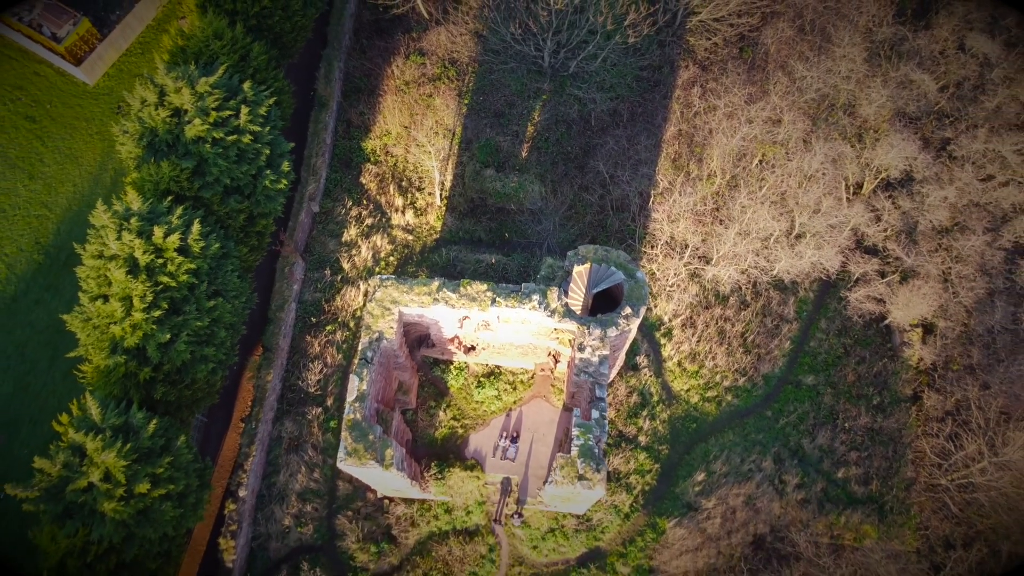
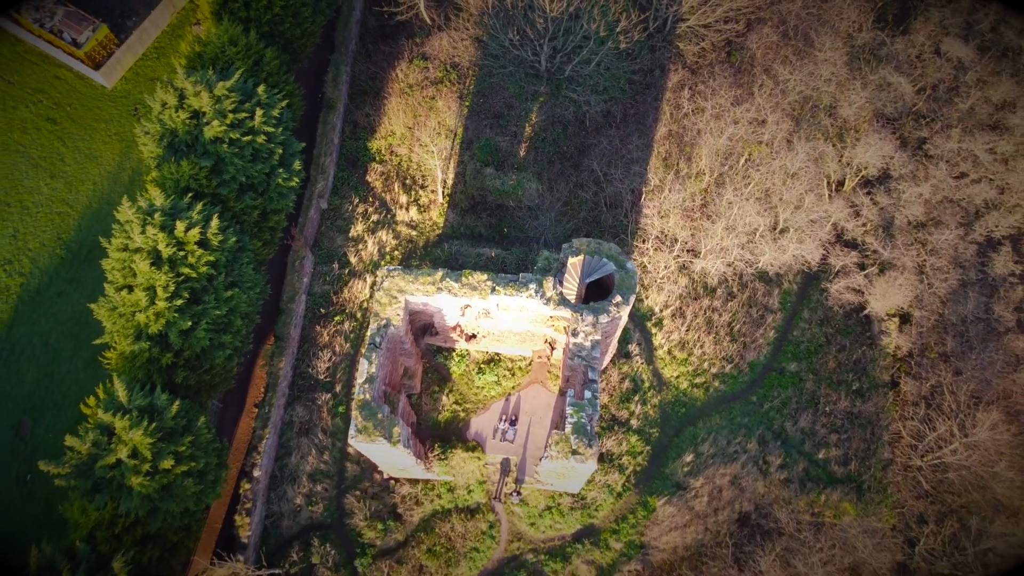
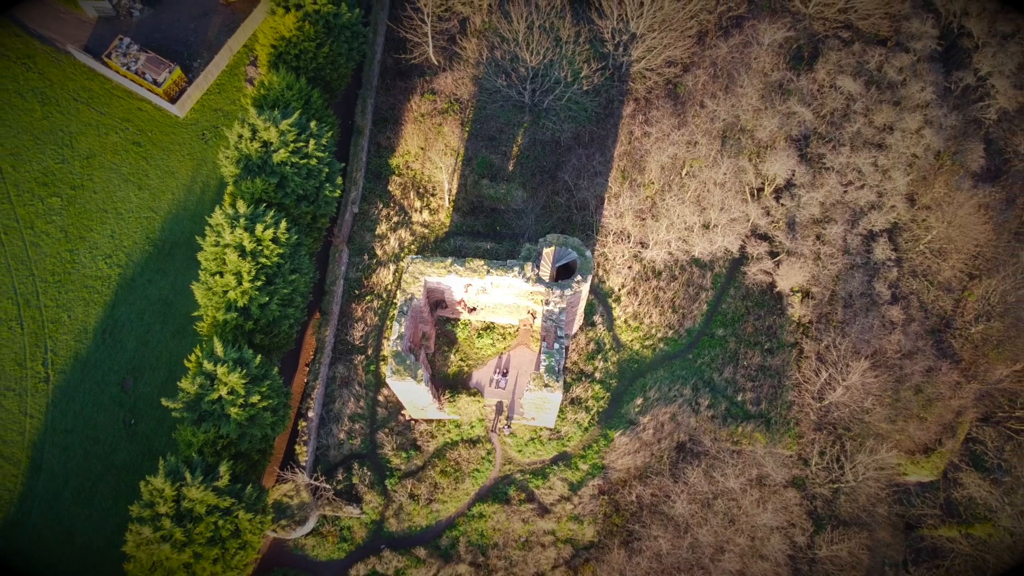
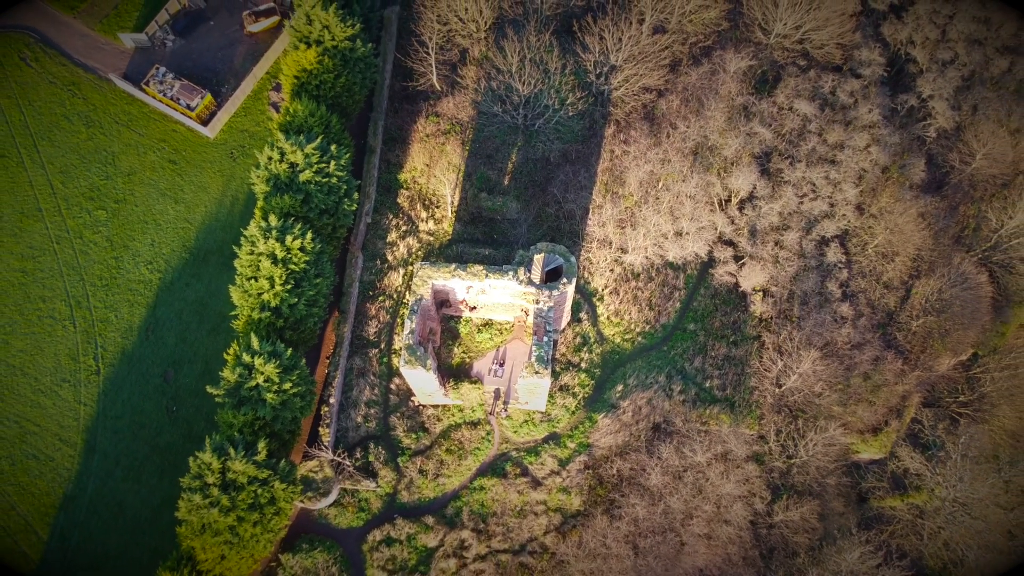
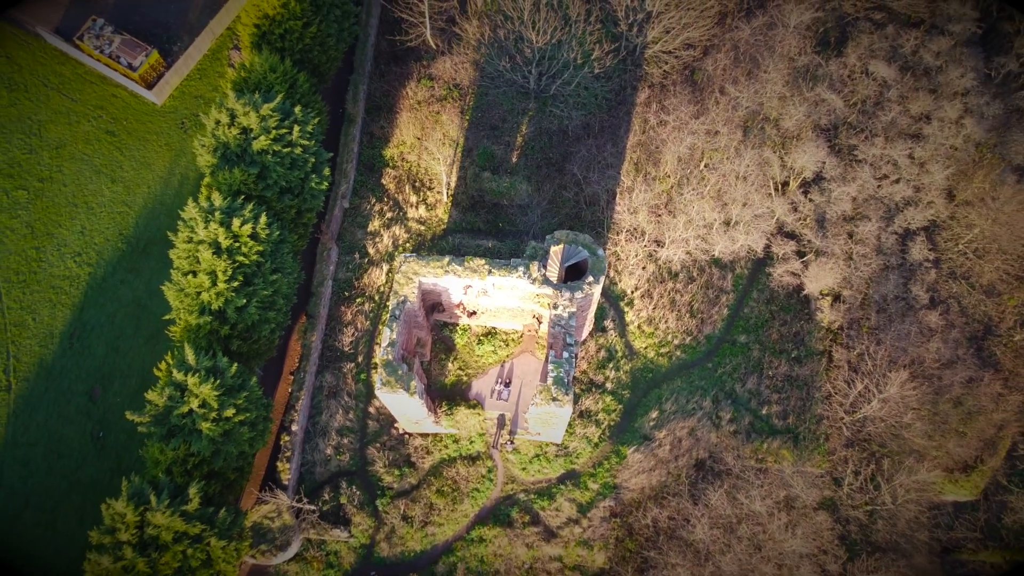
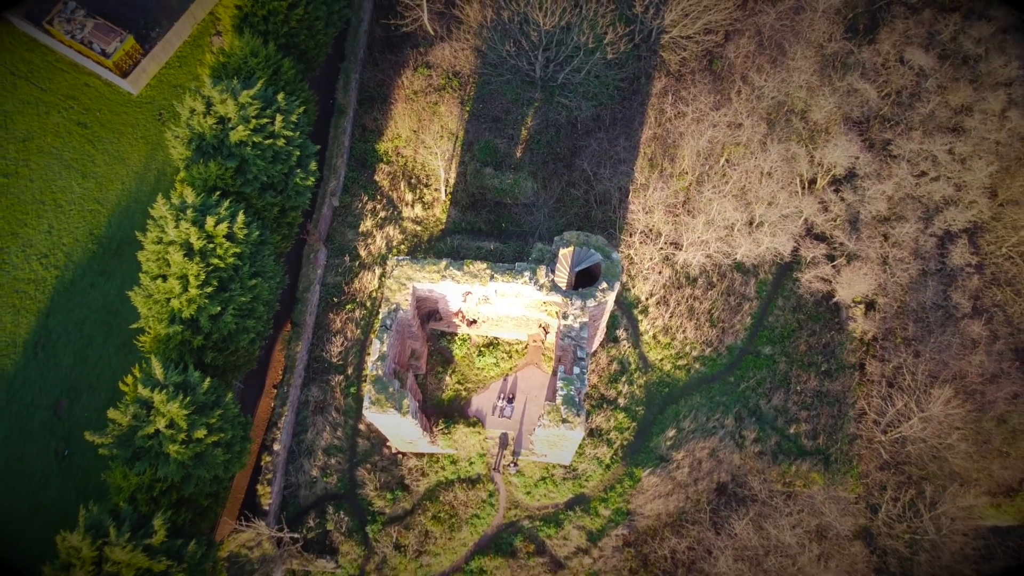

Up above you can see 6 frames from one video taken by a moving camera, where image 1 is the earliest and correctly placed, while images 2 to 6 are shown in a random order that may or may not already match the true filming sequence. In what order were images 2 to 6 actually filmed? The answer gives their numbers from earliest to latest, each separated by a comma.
2, 6, 5, 3, 4
